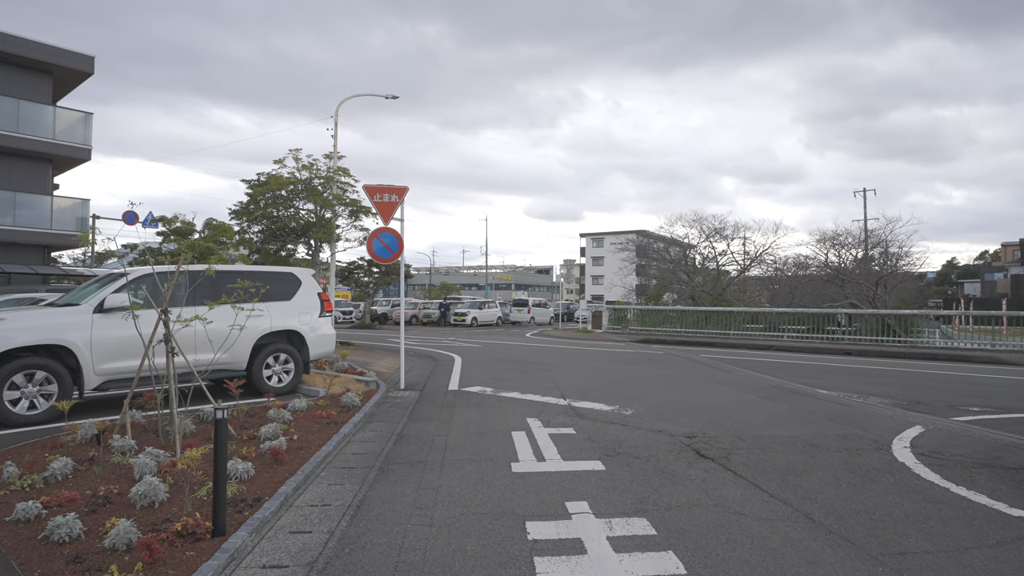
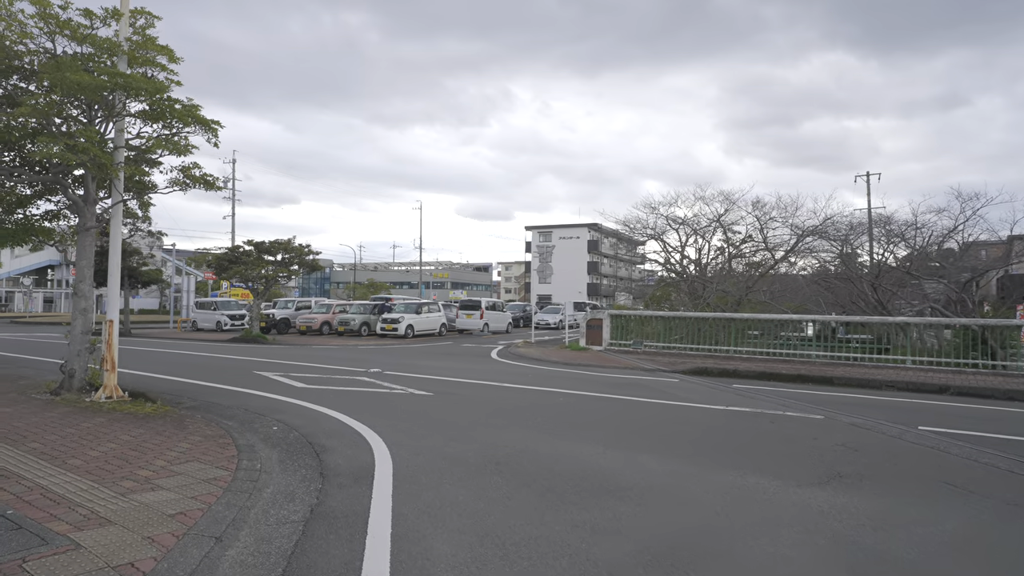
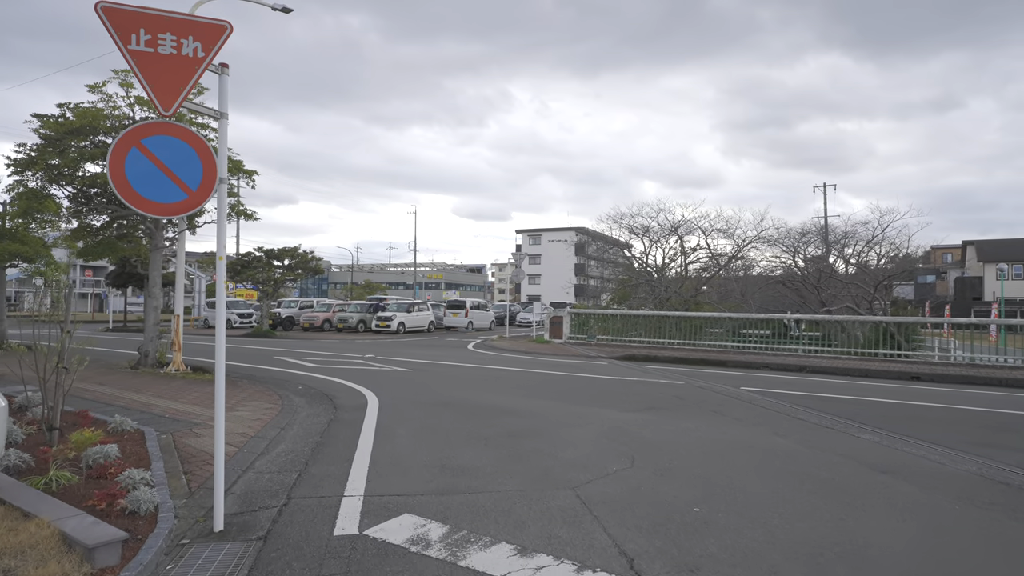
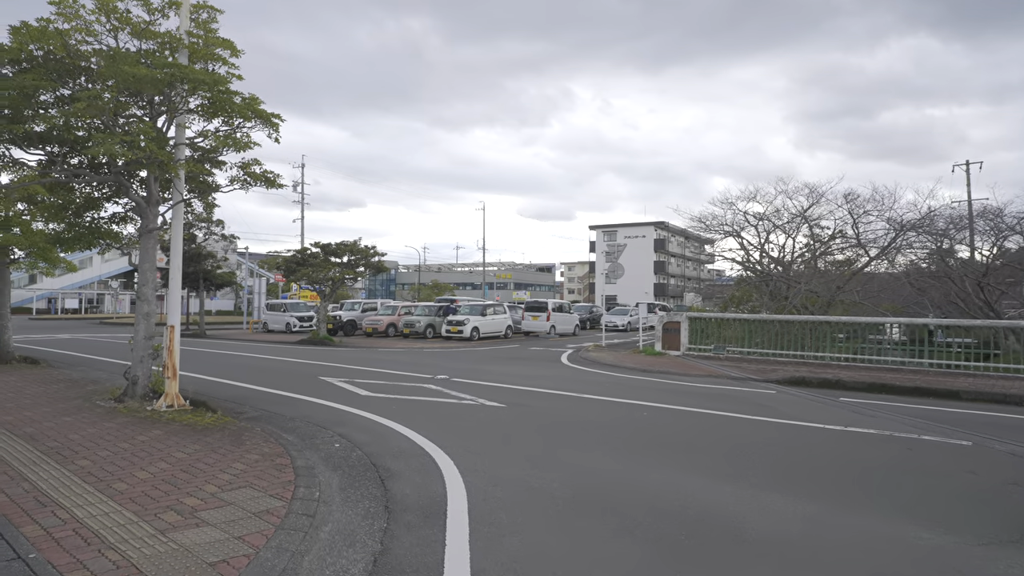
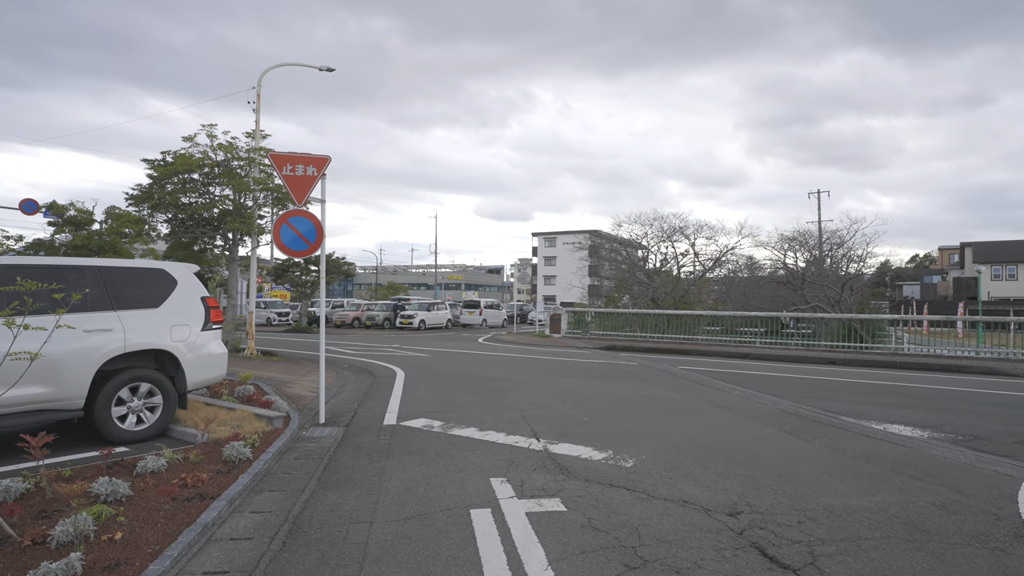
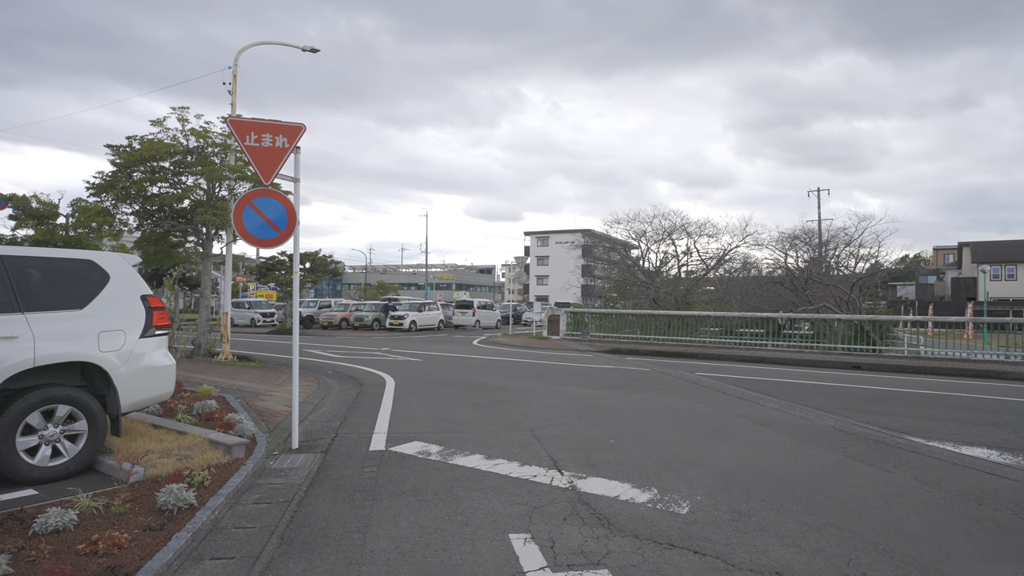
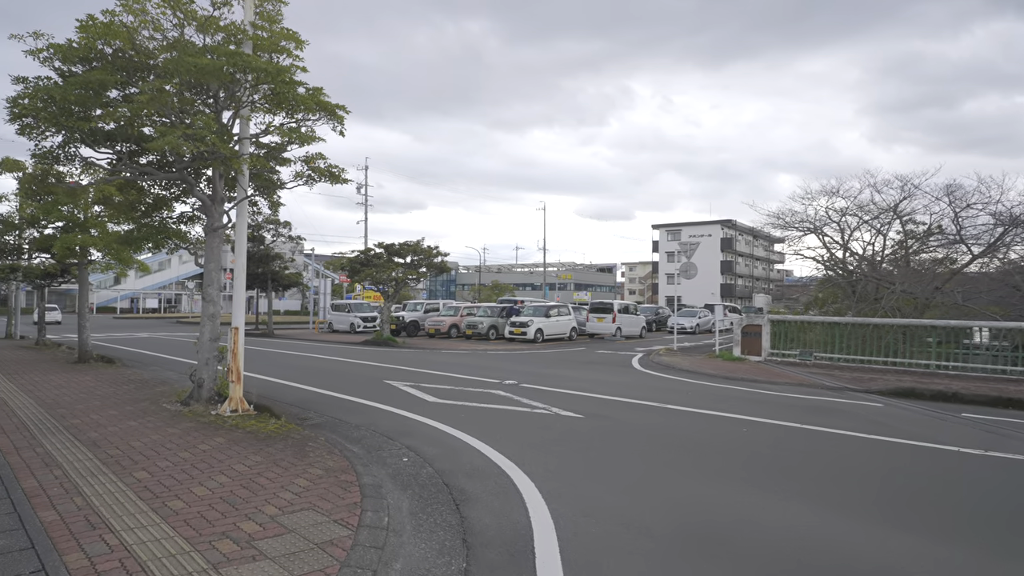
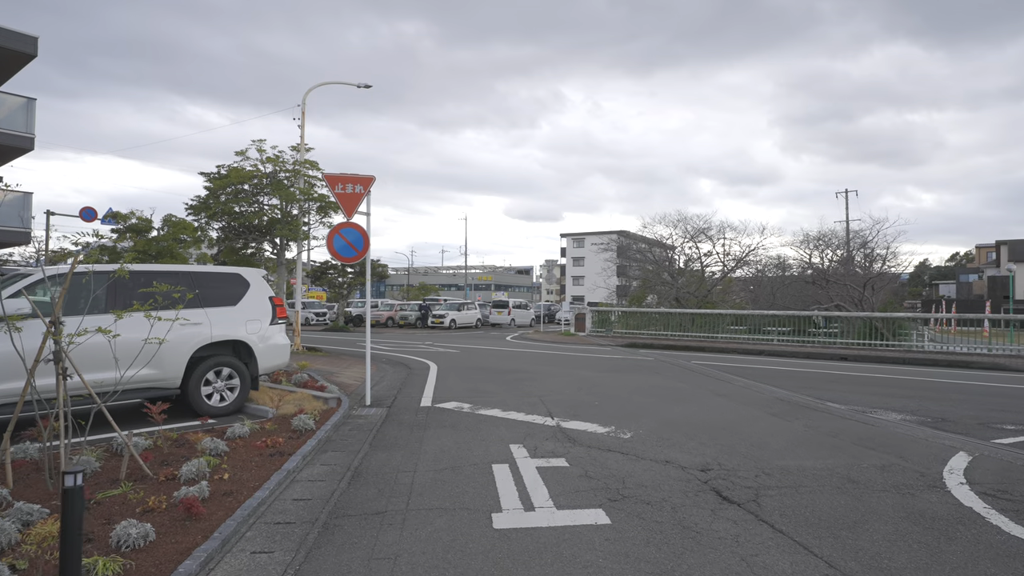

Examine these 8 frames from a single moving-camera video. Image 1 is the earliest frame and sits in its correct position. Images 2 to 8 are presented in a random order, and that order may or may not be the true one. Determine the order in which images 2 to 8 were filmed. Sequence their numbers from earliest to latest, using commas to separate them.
8, 5, 6, 3, 2, 4, 7
